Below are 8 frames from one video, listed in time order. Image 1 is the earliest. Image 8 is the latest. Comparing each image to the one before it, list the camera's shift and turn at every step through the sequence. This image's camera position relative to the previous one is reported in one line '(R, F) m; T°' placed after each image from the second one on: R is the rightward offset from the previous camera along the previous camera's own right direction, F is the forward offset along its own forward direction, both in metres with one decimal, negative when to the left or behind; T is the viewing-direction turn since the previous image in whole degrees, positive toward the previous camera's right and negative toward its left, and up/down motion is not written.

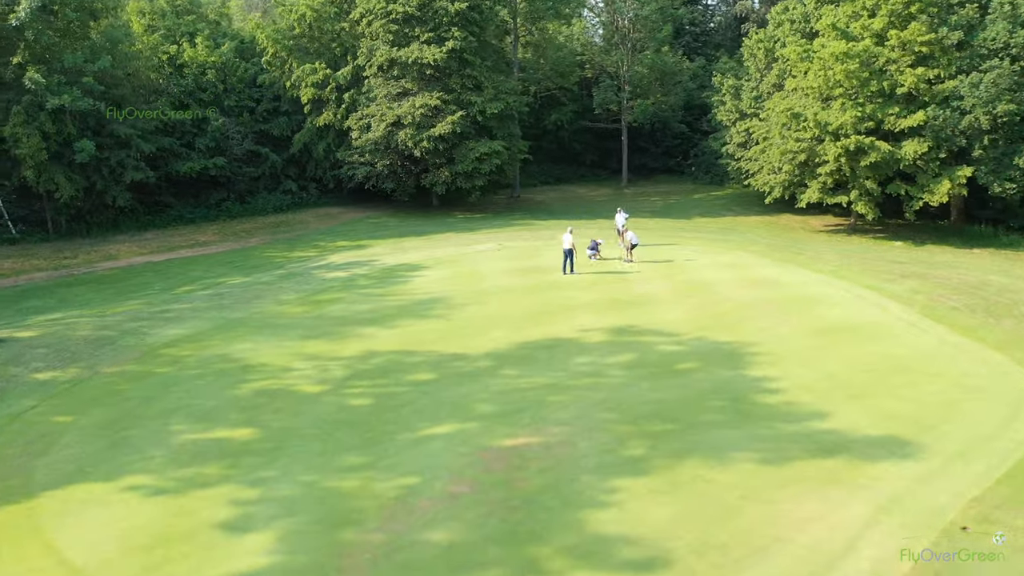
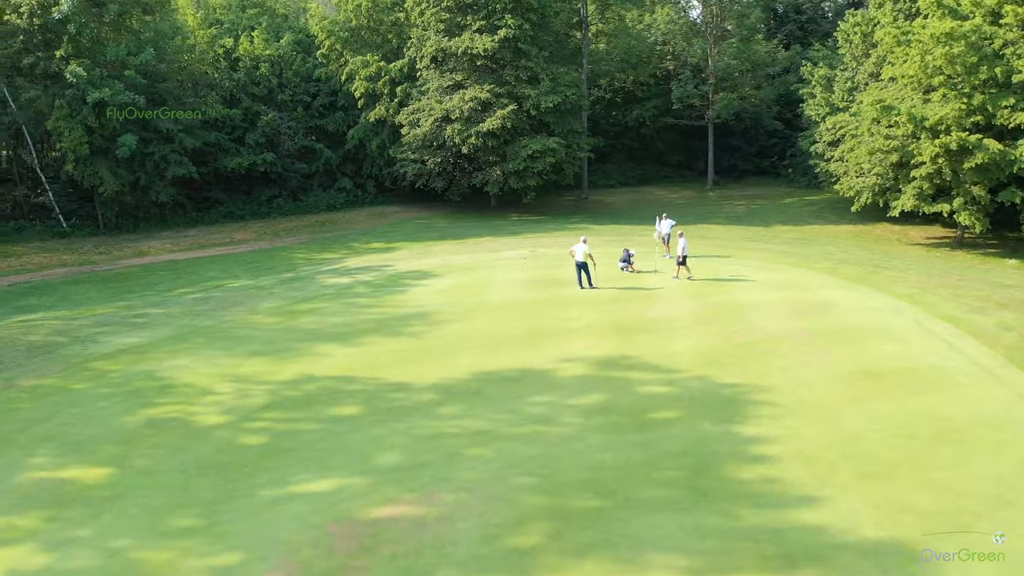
(+3.1, +3.2) m; -9°
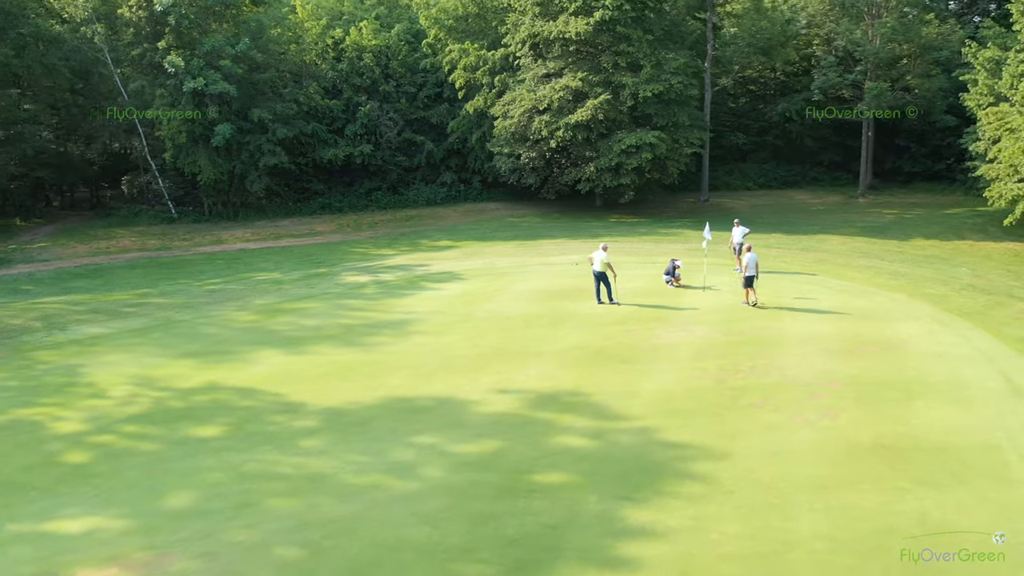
(+4.4, +3.3) m; -14°
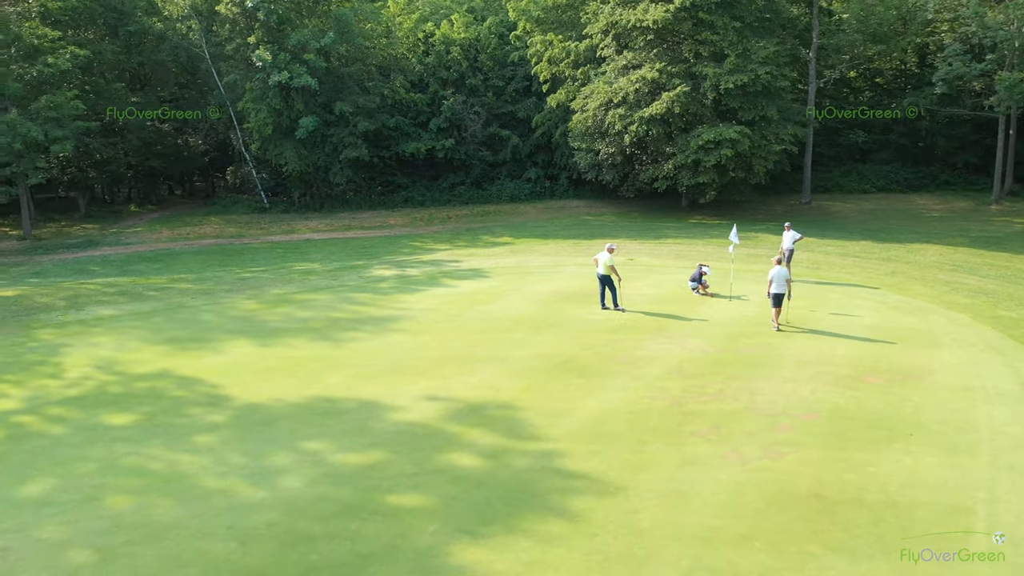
(+3.3, +1.4) m; -11°
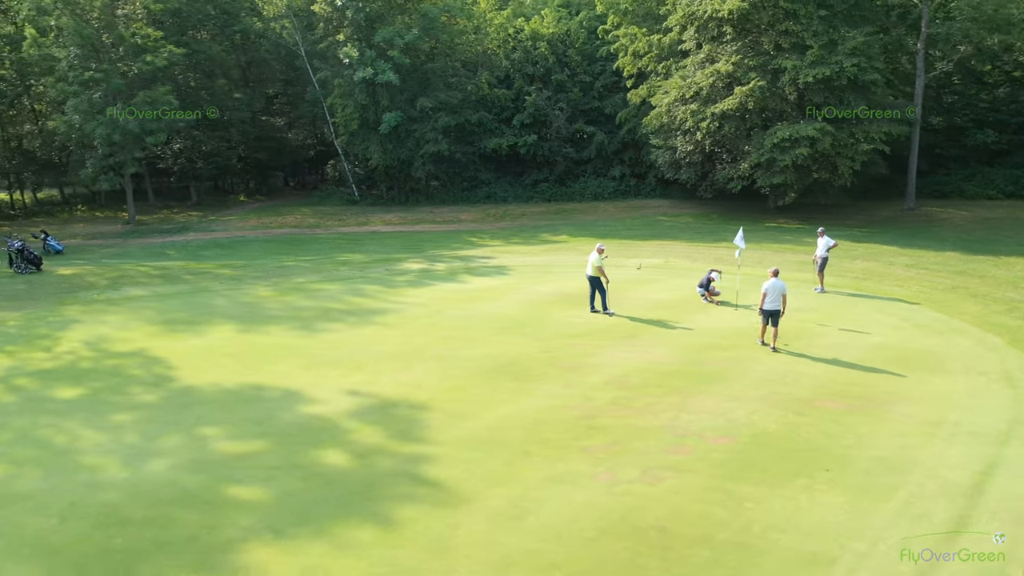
(+3.3, +0.8) m; -11°
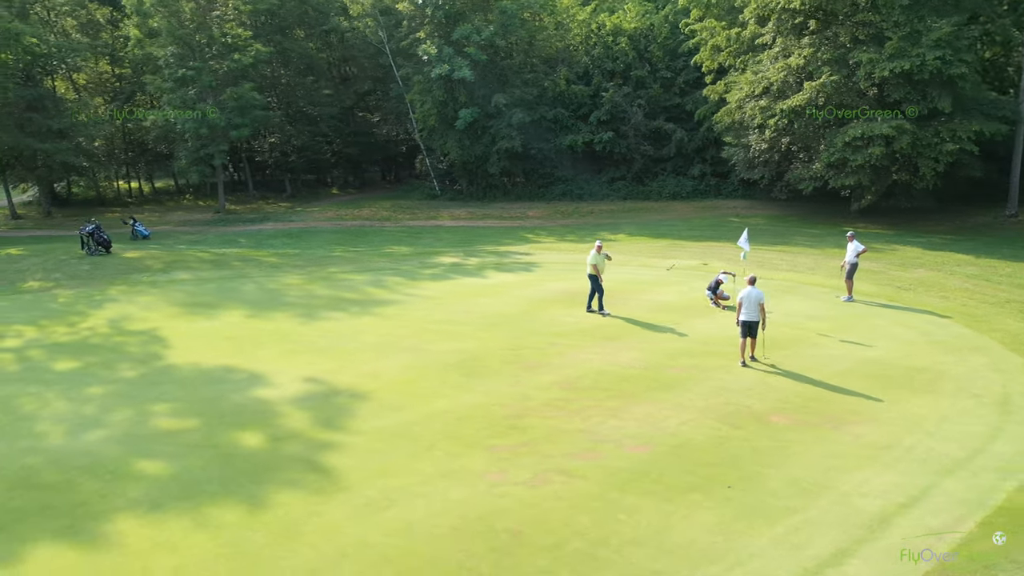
(+2.6, +0.3) m; -9°
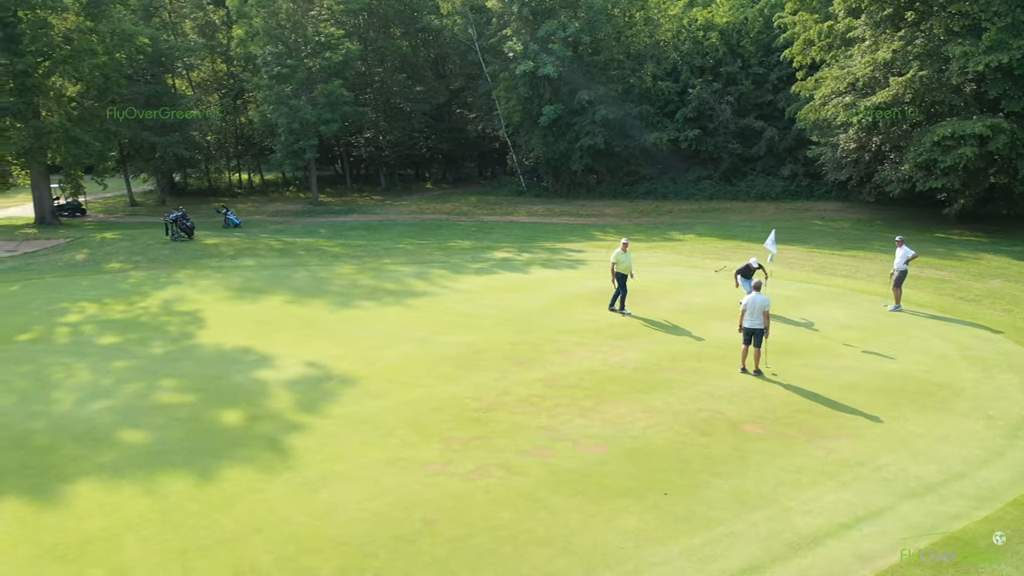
(+1.9, +0.1) m; -9°
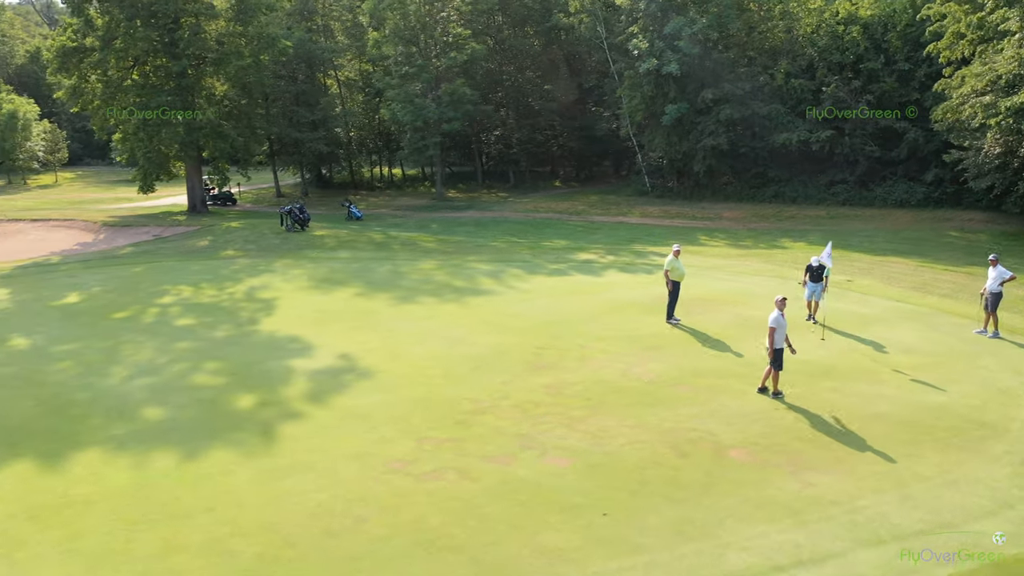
(+2.2, +0.3) m; -11°
